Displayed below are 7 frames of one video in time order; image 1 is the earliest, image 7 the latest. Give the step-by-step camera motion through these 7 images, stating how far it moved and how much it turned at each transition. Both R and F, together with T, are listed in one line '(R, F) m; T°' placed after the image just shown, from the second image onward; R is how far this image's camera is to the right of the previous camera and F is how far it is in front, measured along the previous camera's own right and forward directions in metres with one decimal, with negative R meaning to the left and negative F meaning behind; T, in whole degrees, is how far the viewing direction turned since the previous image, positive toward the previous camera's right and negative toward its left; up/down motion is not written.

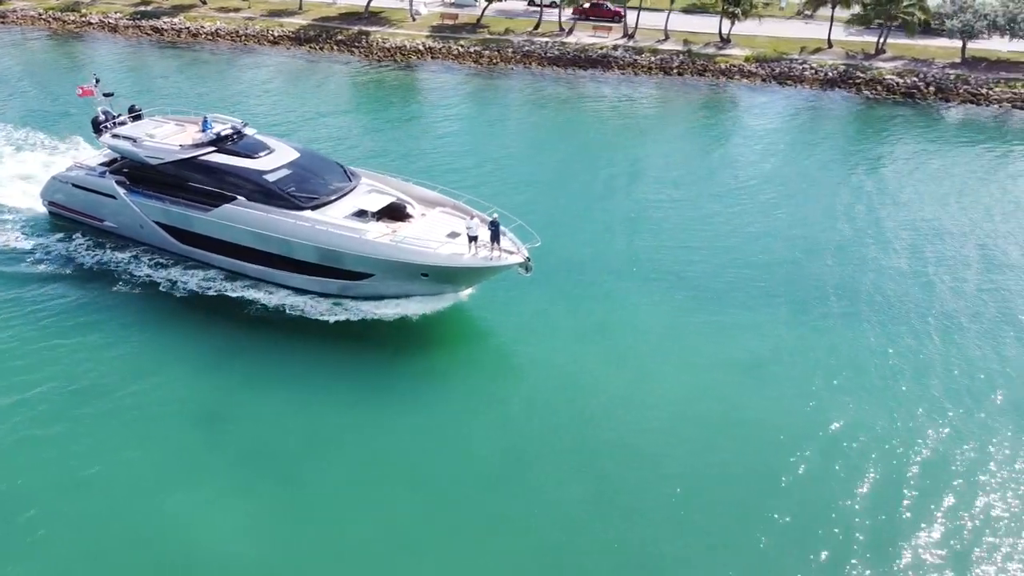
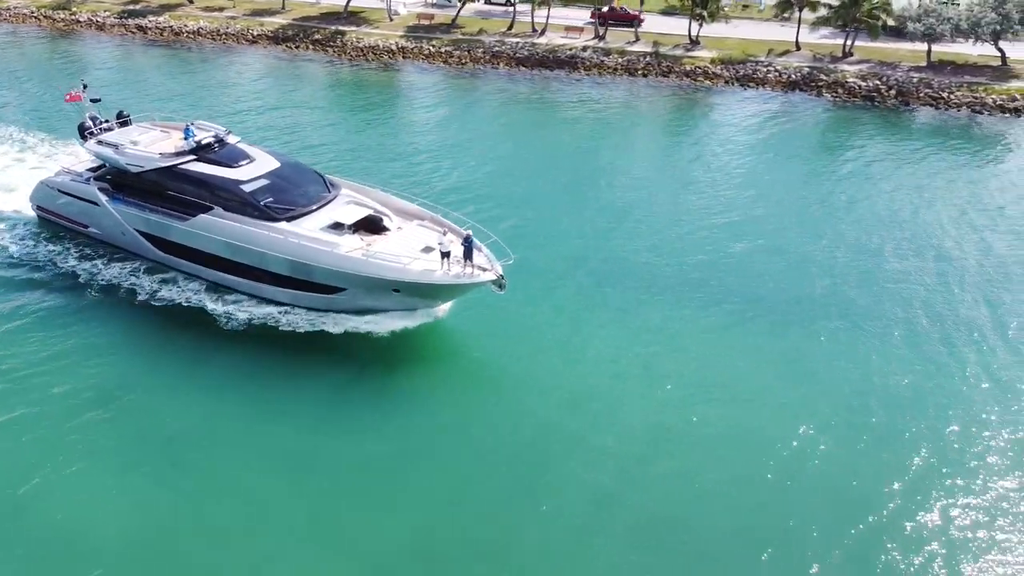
(+2.5, -0.4) m; -2°
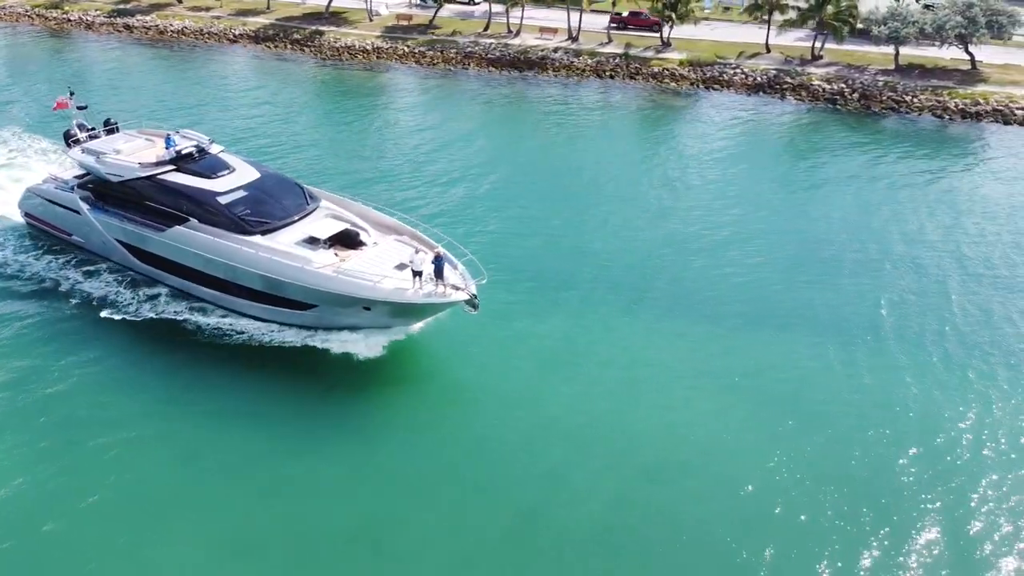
(+2.5, -0.4) m; -2°
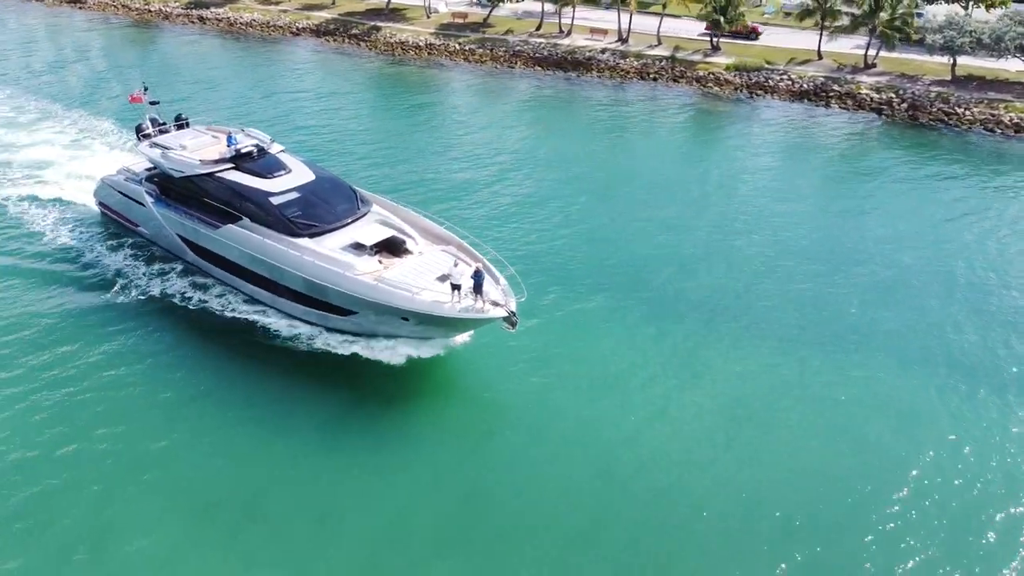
(+2.1, -0.4) m; -6°
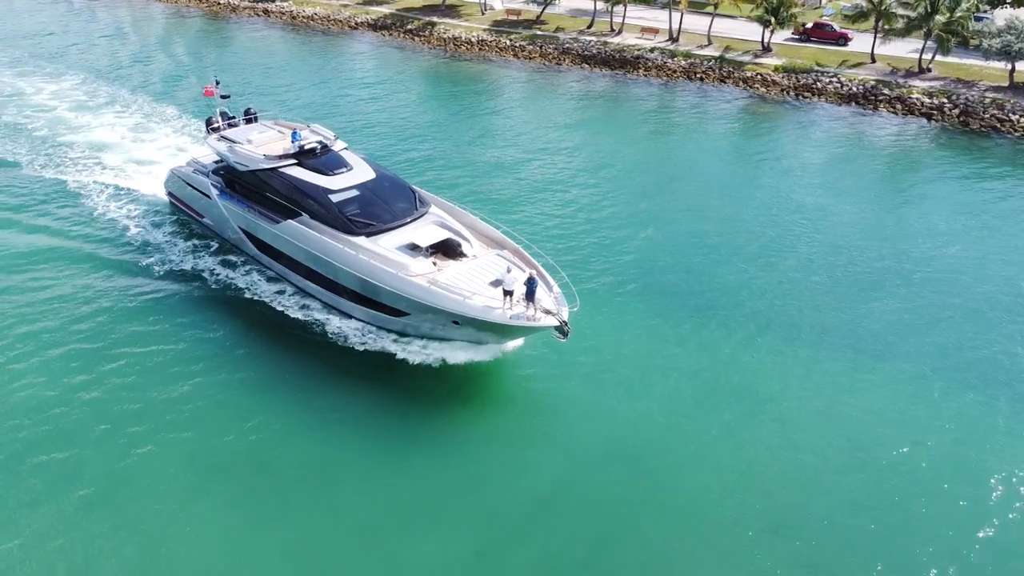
(+1.1, -0.4) m; -4°
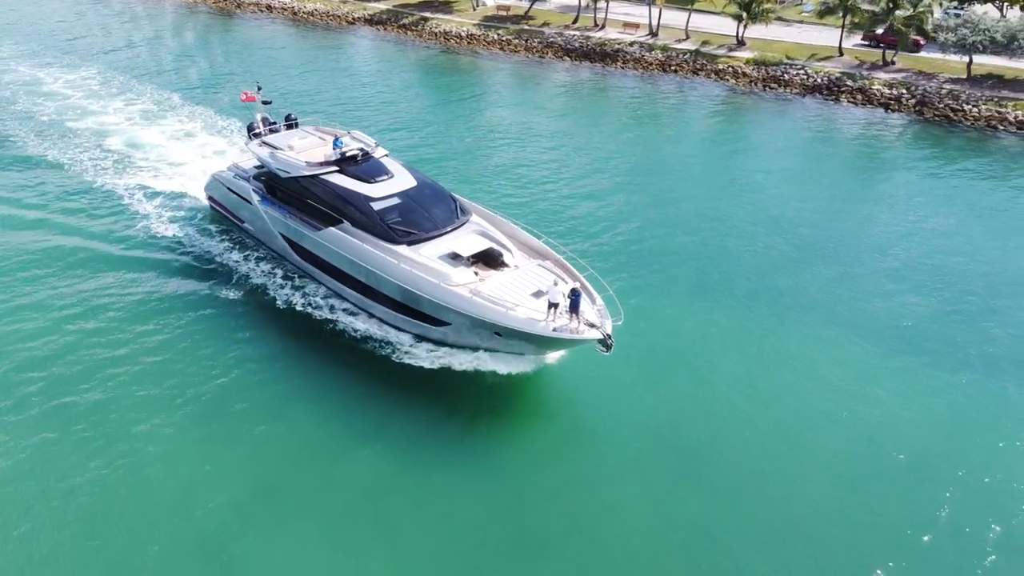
(+1.7, -1.9) m; -1°
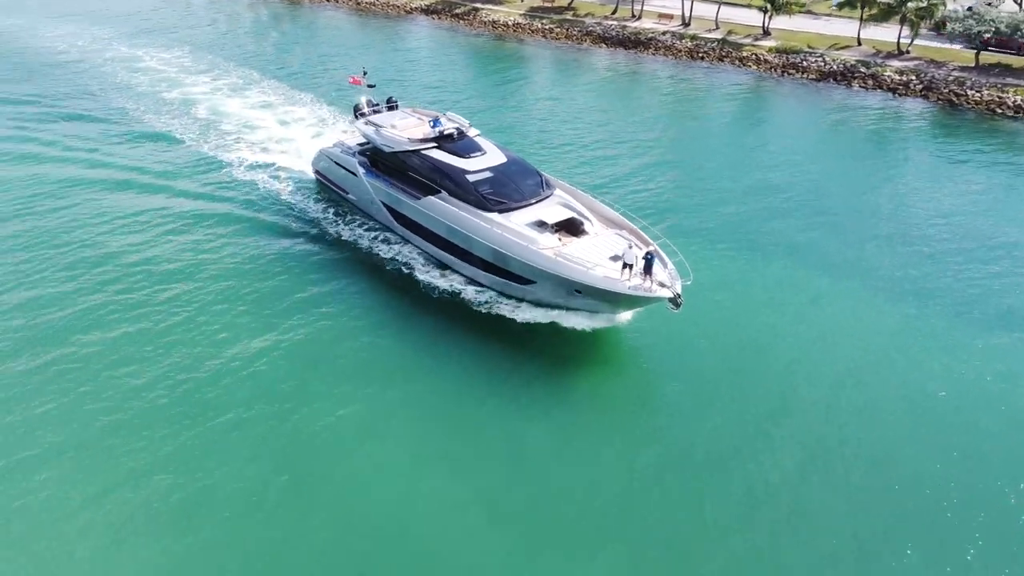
(+1.1, -3.5) m; -4°
